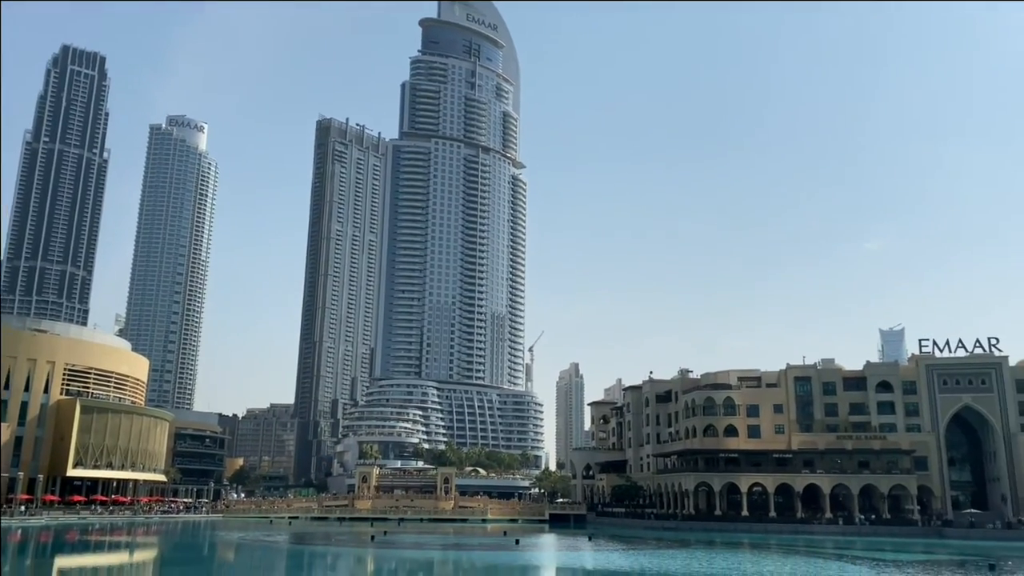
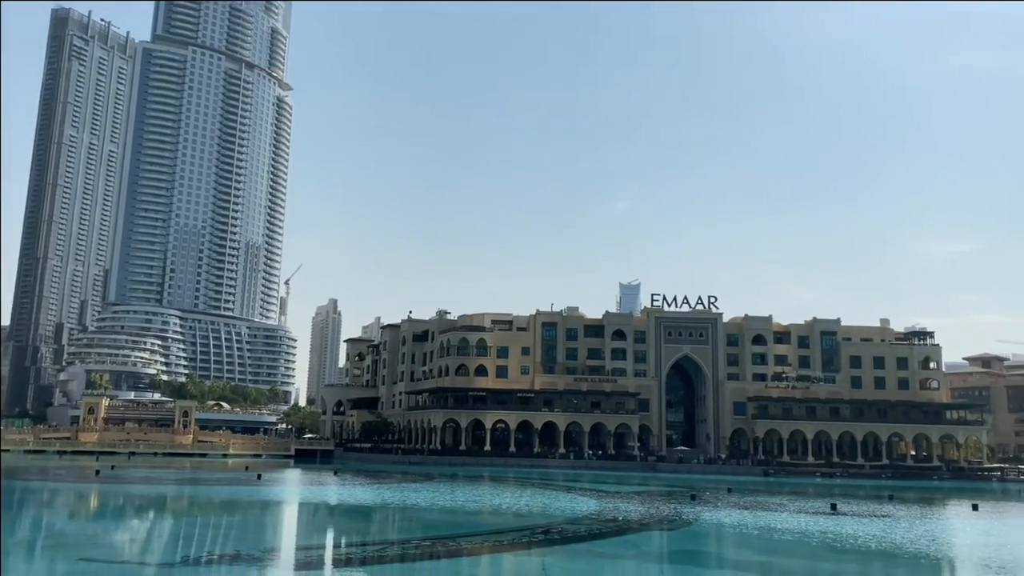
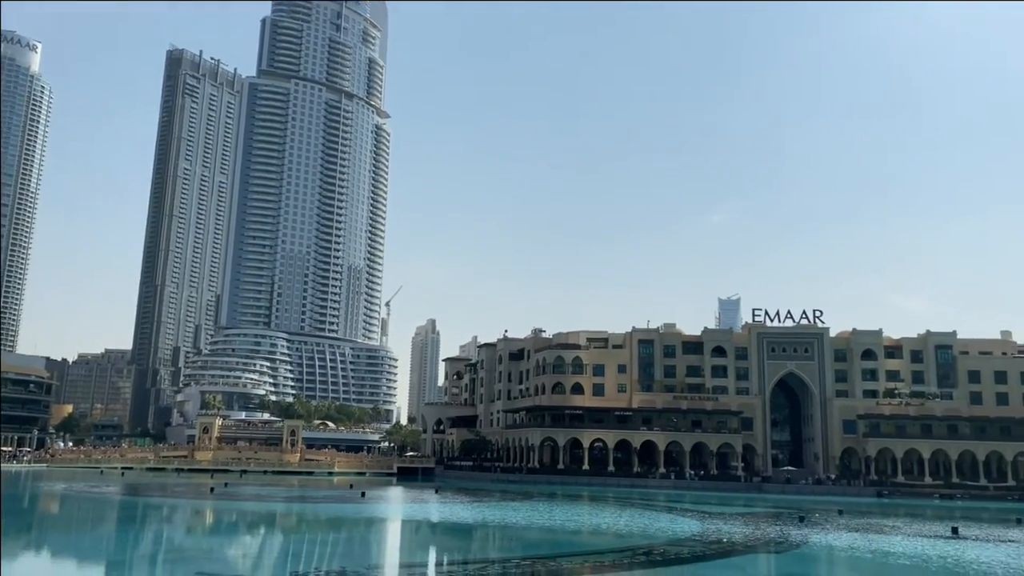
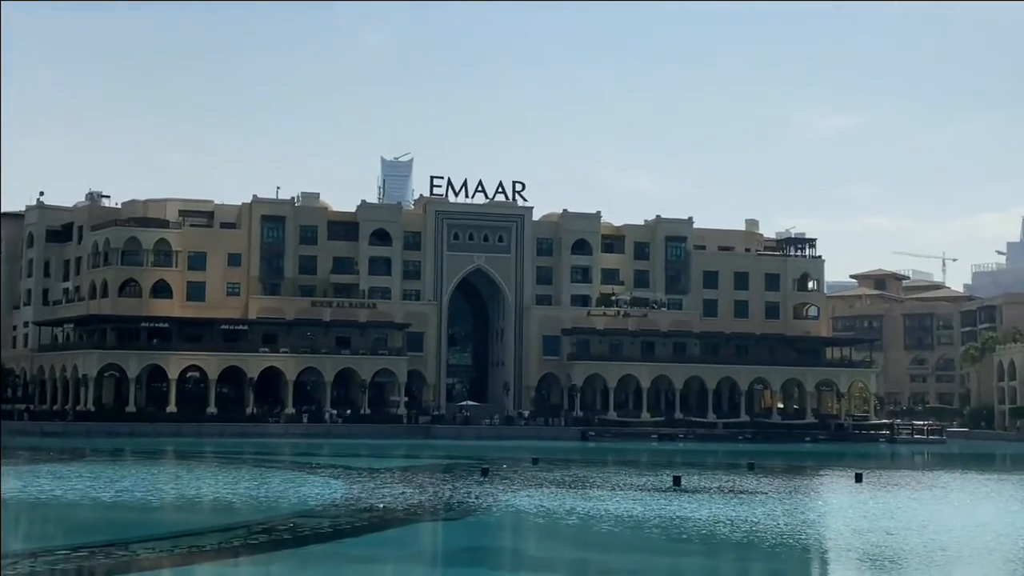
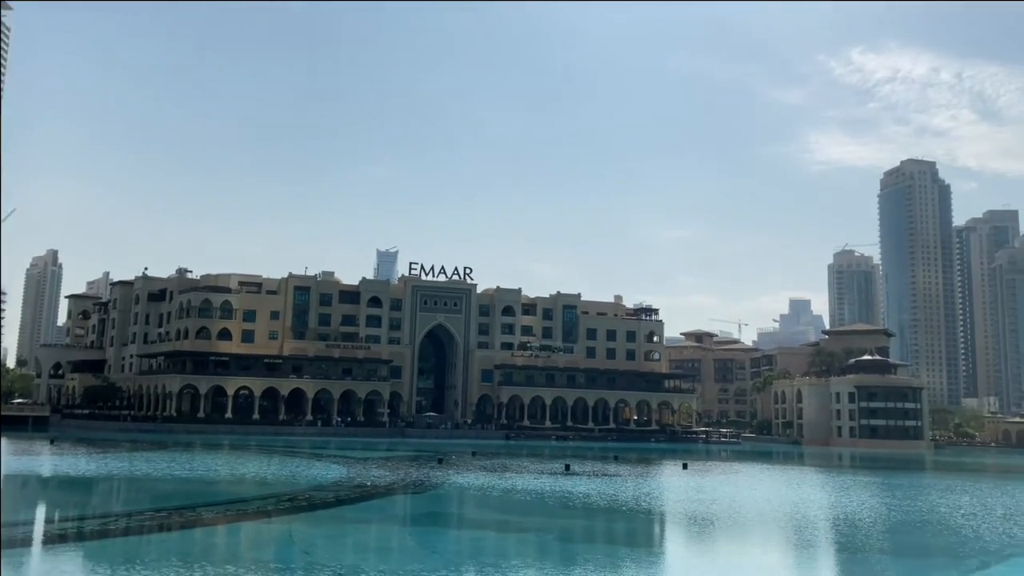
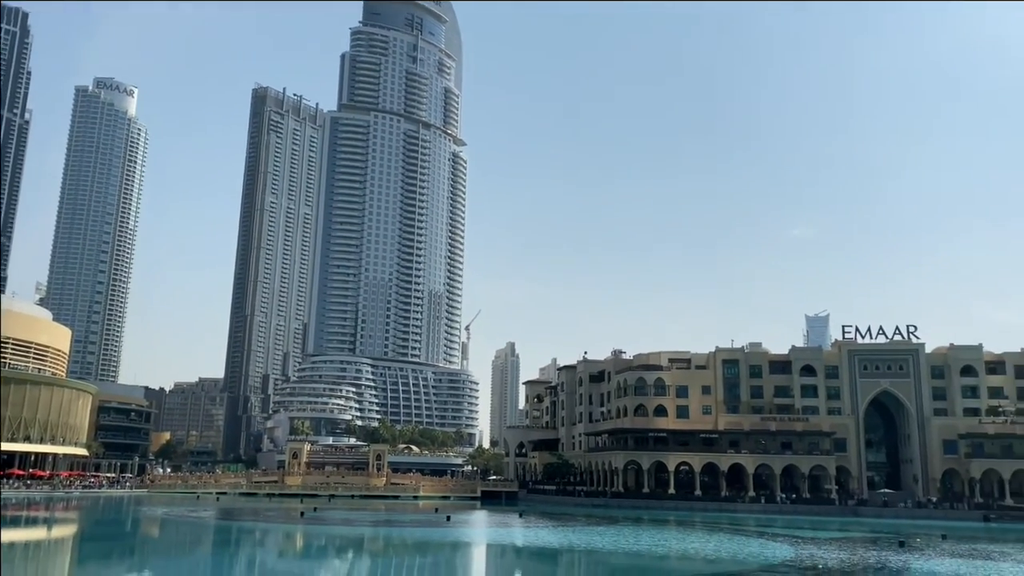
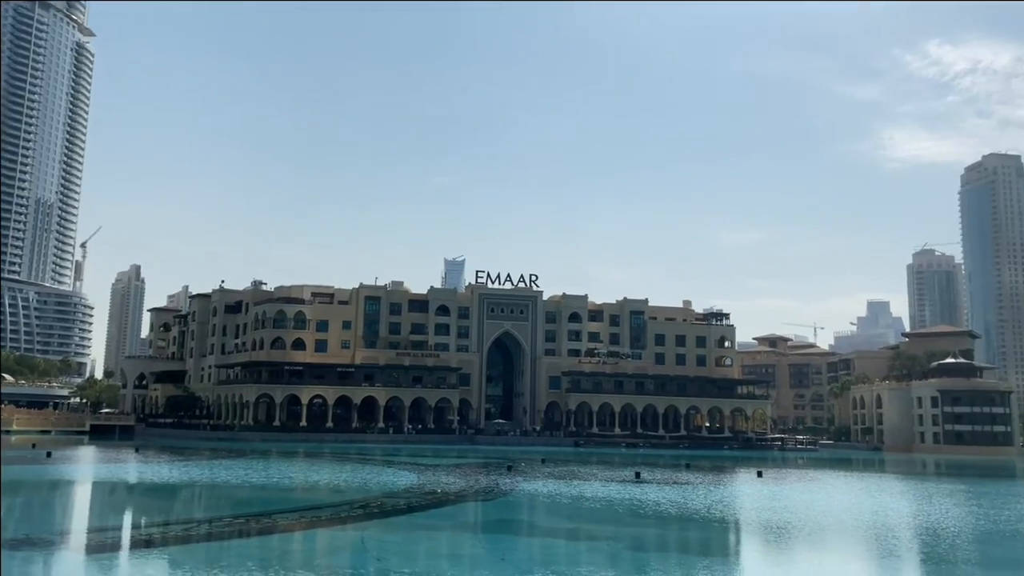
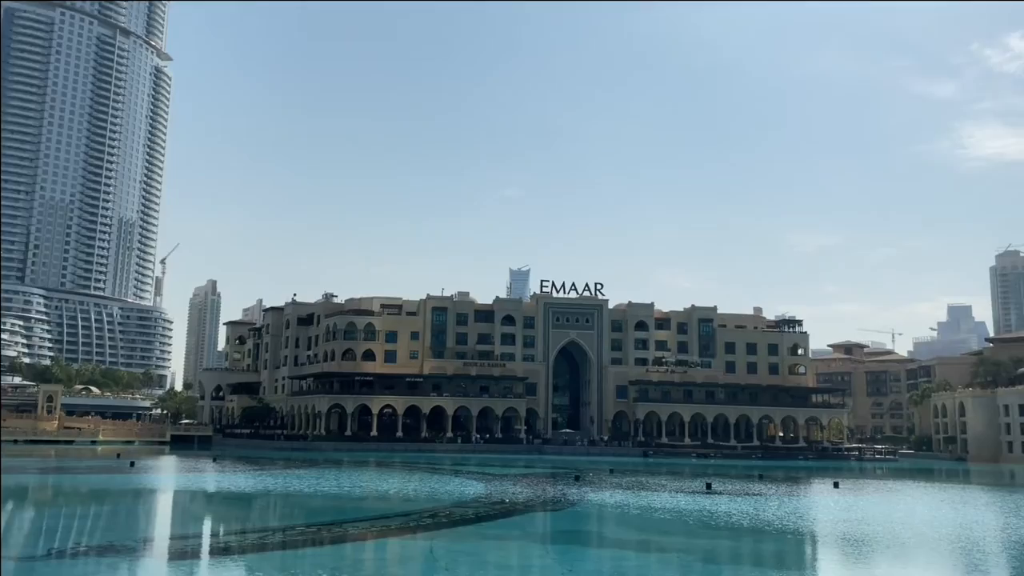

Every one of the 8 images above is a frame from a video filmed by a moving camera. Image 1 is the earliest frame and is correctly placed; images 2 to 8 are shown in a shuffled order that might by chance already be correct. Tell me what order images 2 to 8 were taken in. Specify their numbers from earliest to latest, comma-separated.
6, 3, 2, 8, 7, 5, 4
